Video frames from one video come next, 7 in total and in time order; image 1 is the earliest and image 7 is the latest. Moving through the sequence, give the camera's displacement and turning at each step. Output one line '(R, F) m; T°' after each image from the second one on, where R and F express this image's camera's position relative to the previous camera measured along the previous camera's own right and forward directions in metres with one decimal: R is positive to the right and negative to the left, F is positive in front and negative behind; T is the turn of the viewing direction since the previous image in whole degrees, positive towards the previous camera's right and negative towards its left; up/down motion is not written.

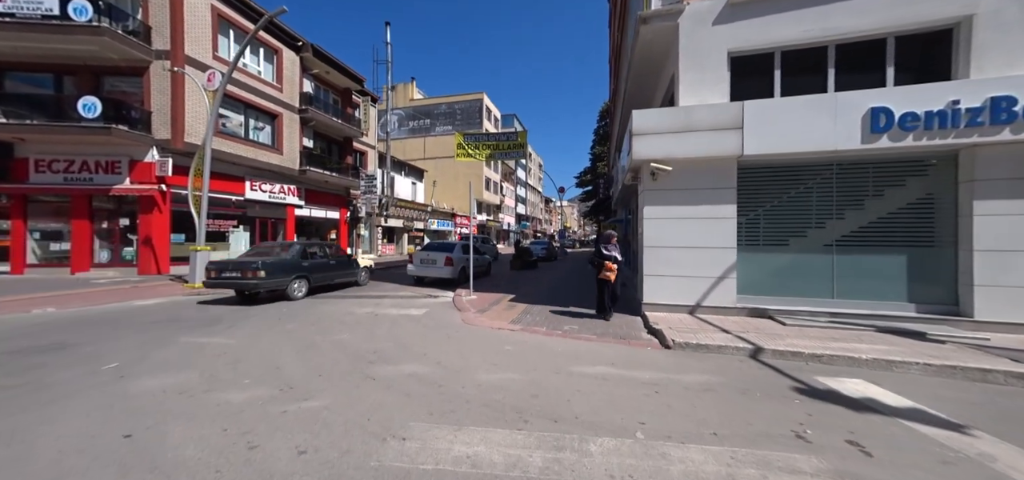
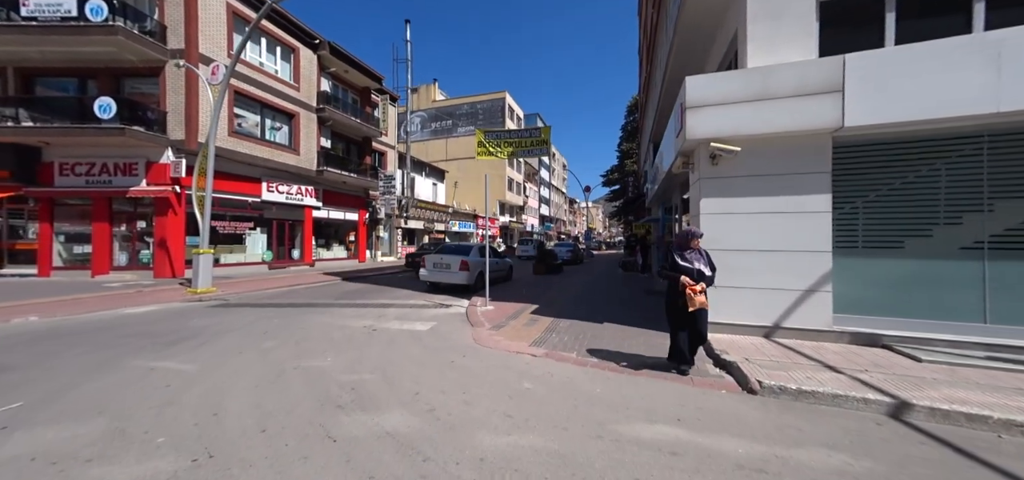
(0.0, +1.3) m; -4°
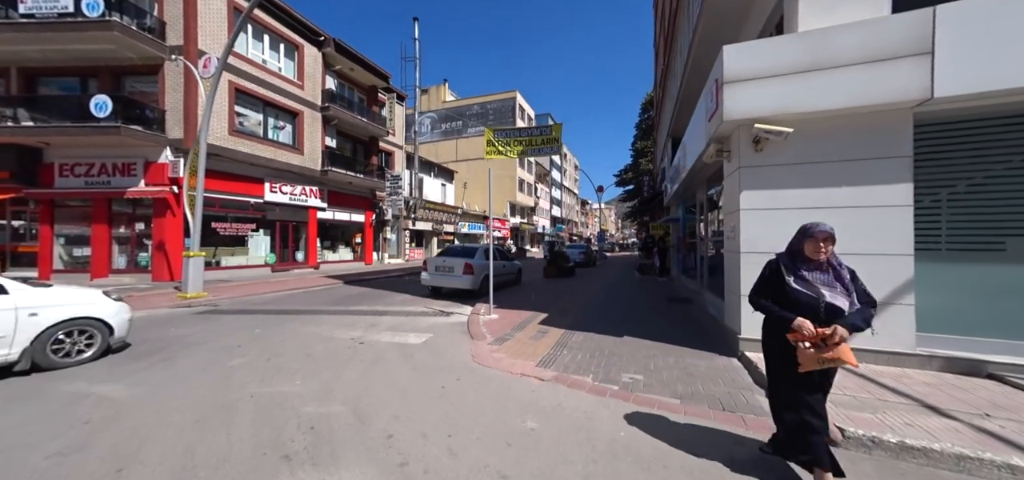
(+0.1, +0.9) m; -2°
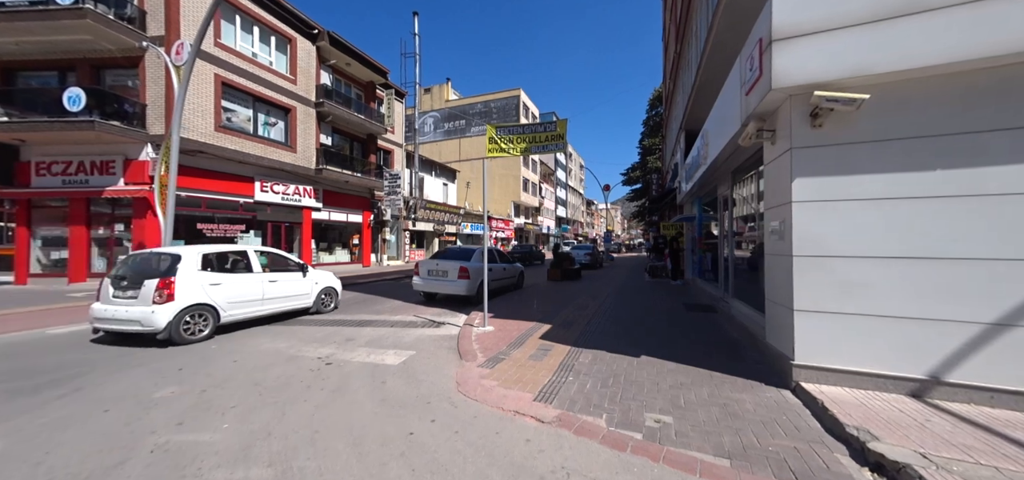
(+0.2, +1.0) m; -1°
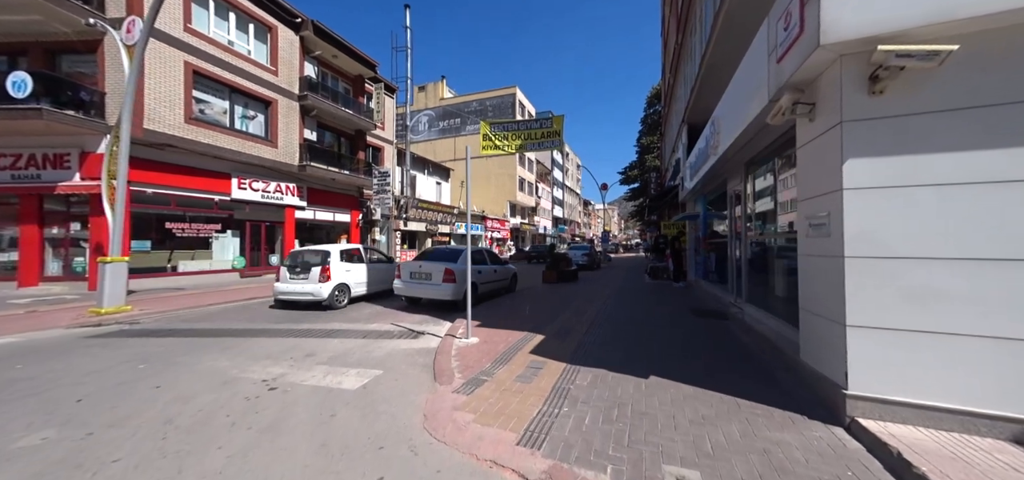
(+0.2, +0.9) m; 0°
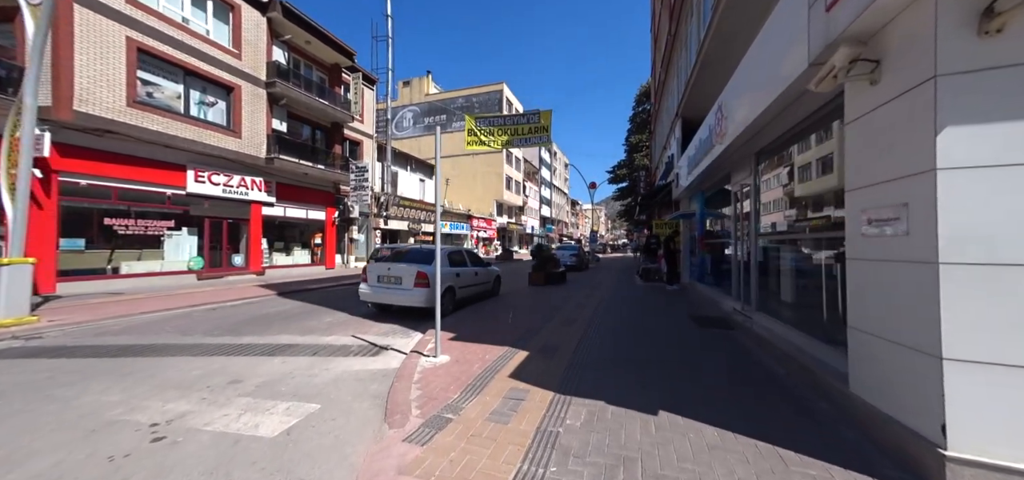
(+0.1, +1.0) m; +2°
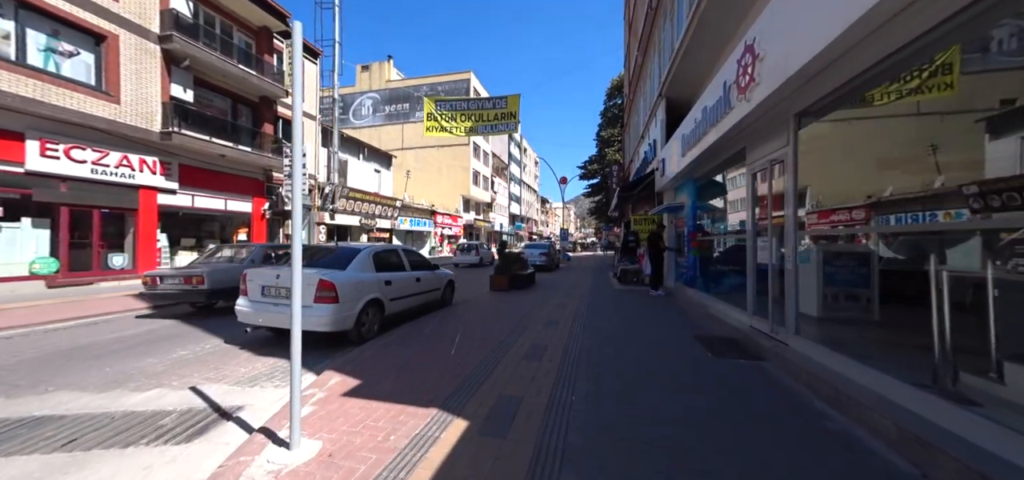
(+0.4, +2.3) m; +5°
